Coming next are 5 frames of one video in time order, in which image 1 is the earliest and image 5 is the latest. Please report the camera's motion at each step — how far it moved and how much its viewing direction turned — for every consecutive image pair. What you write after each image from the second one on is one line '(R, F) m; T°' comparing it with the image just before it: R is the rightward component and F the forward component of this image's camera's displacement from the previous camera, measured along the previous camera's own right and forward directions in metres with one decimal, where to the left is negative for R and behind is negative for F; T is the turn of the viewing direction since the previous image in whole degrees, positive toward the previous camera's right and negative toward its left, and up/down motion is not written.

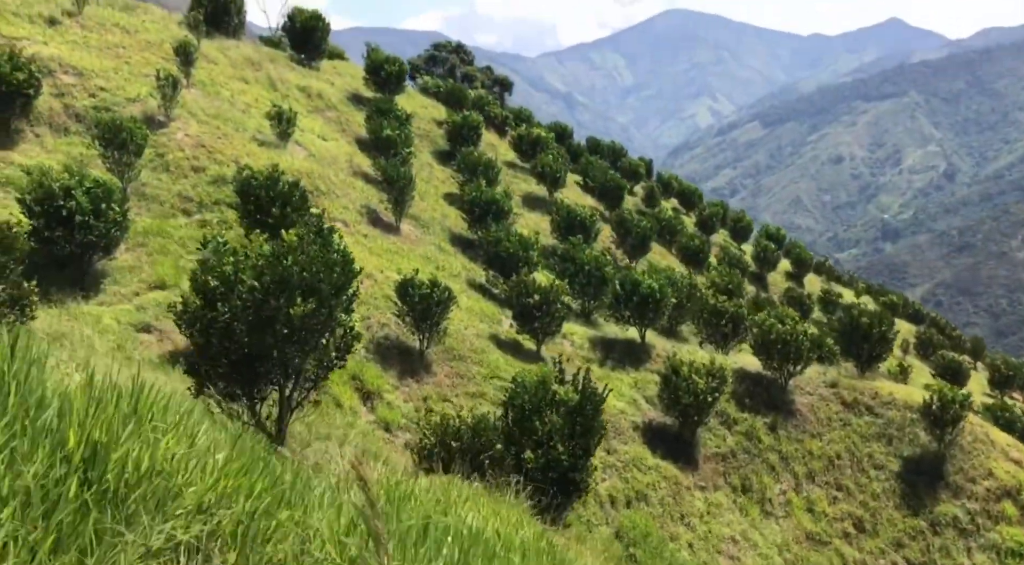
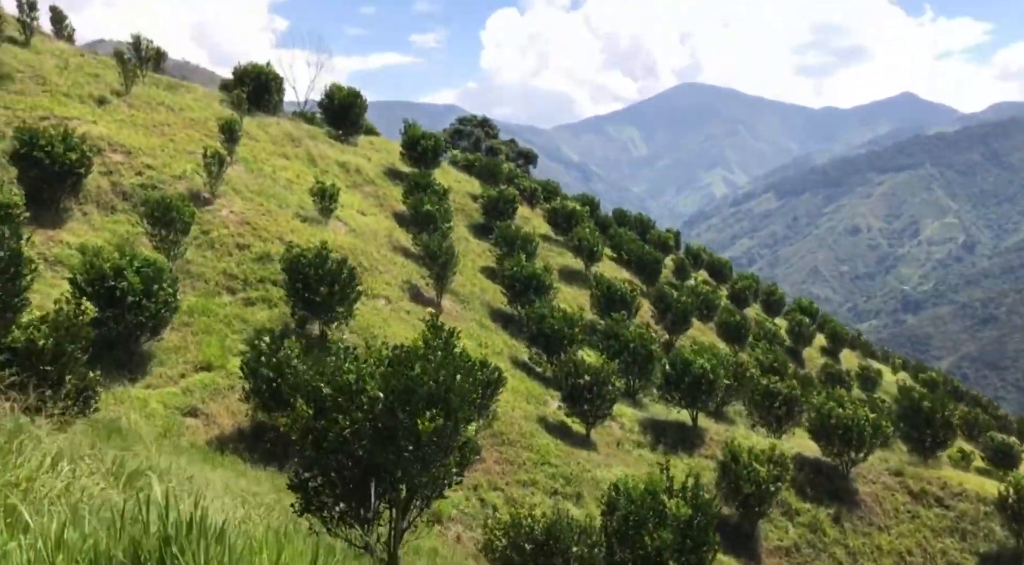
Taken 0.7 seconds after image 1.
(-1.2, +0.8) m; -1°
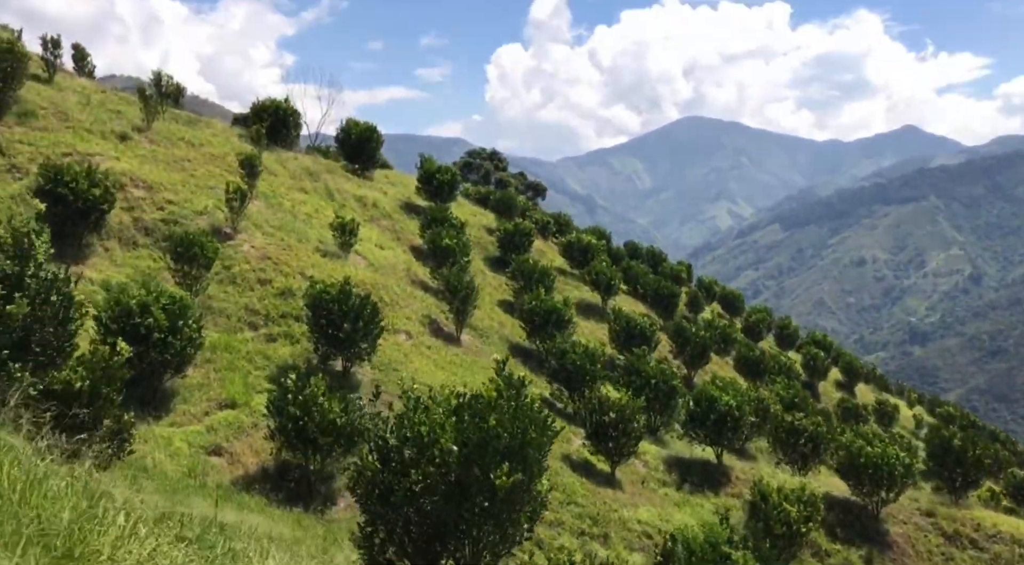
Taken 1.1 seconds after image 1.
(-0.7, +0.2) m; 0°
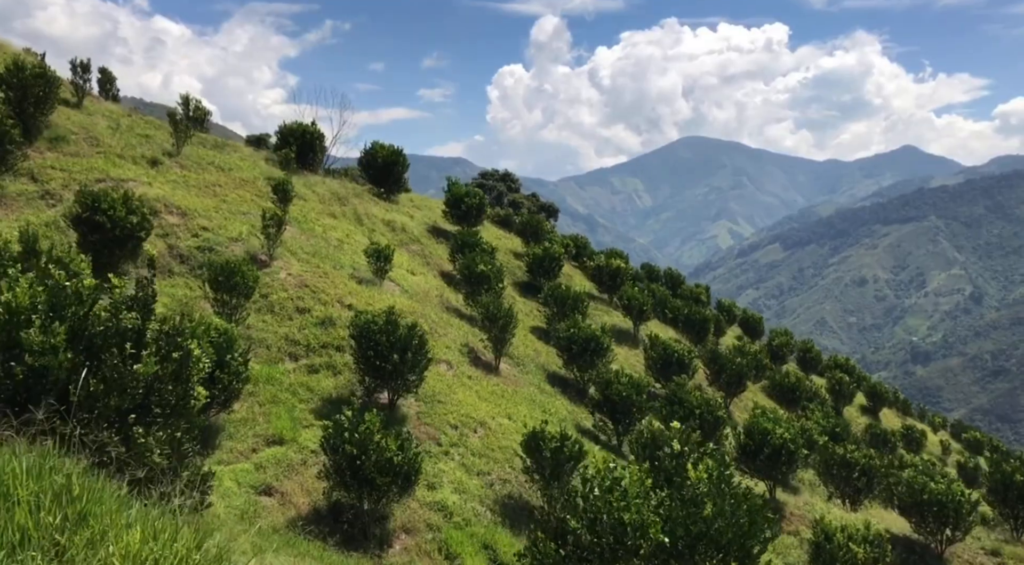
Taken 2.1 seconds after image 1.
(-1.7, +0.9) m; 0°
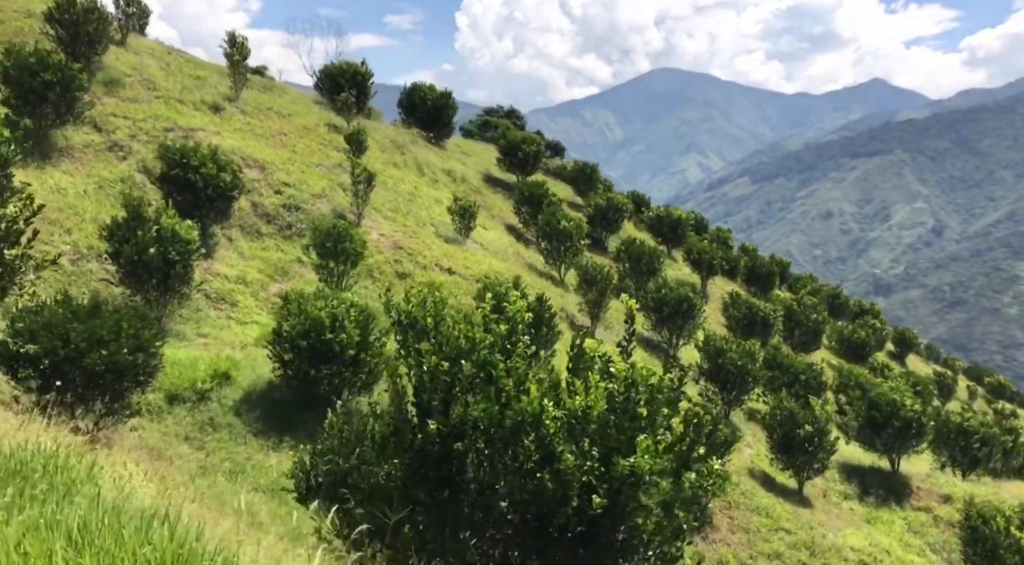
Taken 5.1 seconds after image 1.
(-5.2, +2.4) m; +3°
